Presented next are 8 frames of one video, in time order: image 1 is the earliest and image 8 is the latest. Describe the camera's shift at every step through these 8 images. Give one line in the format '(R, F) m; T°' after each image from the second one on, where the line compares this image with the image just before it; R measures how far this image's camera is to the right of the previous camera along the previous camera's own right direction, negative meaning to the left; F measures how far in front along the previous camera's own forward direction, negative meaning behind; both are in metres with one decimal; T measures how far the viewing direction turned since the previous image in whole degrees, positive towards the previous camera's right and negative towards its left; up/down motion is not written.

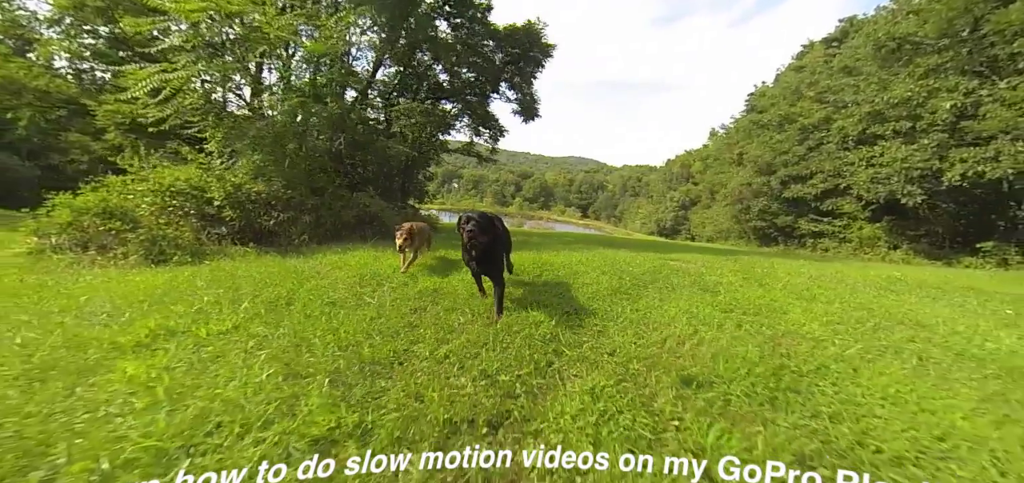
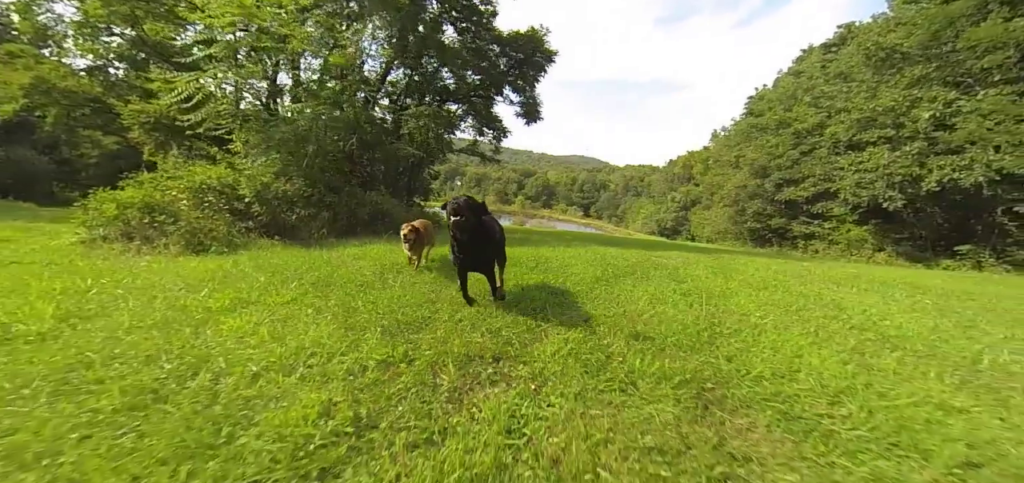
(0.0, -0.8) m; 0°
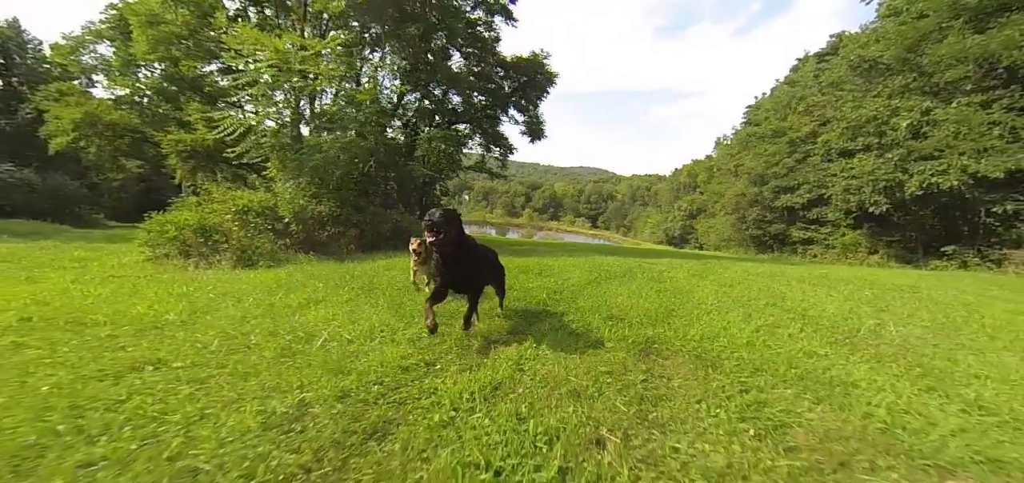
(0.0, -1.1) m; -1°
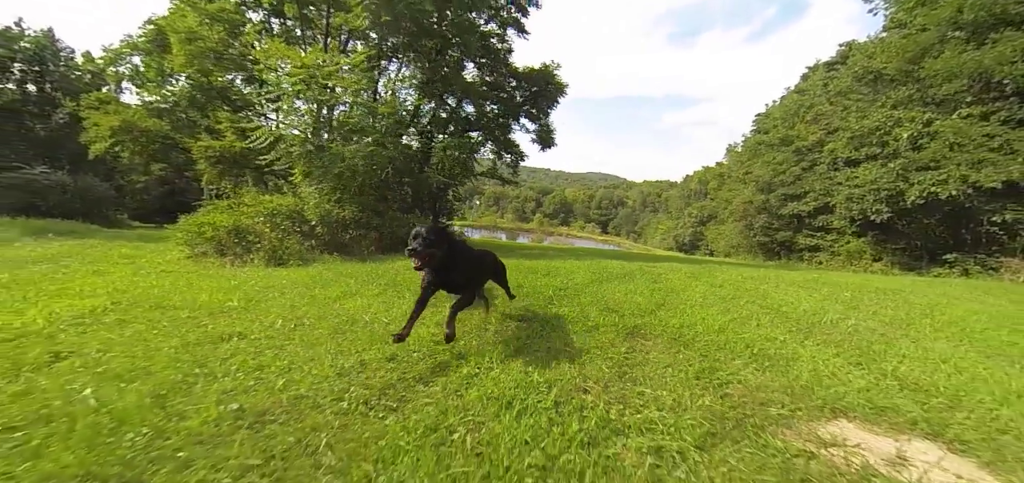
(0.0, -0.7) m; -1°
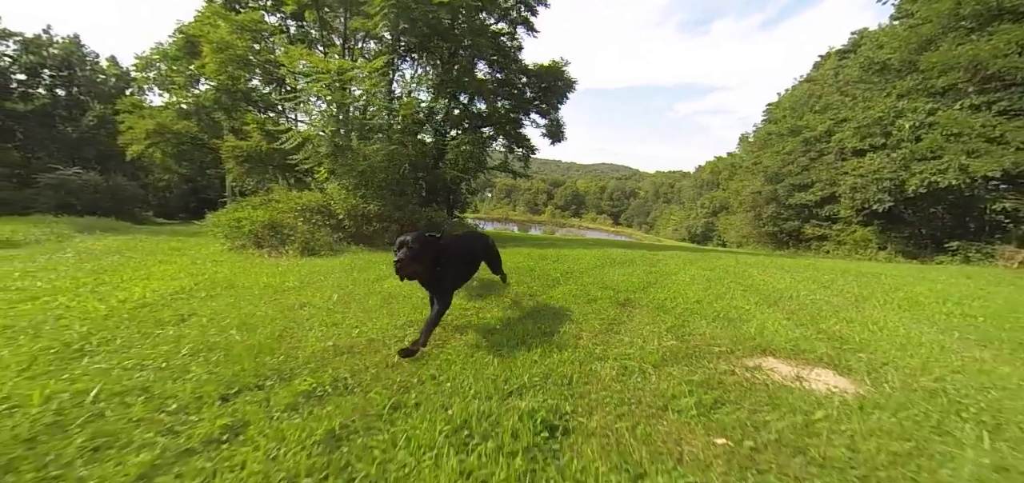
(0.0, -0.8) m; -2°
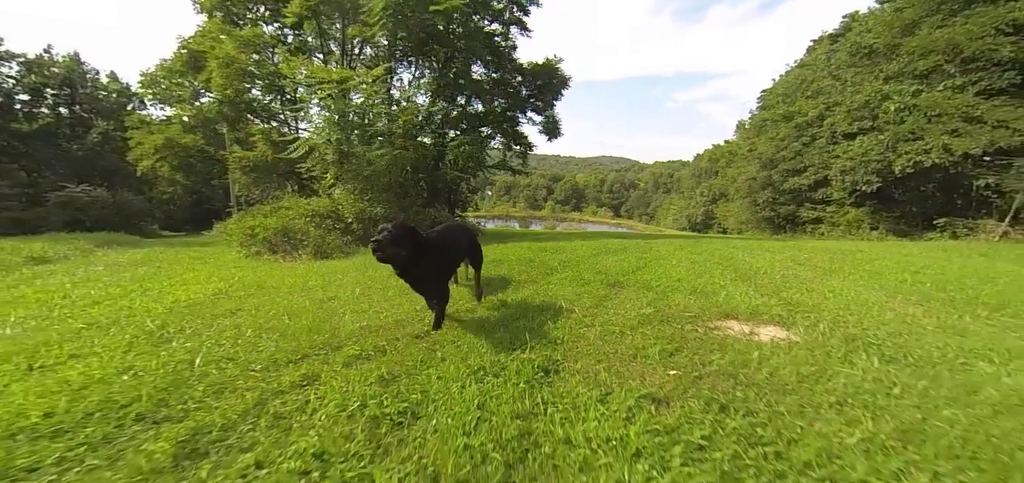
(0.0, -0.6) m; 0°
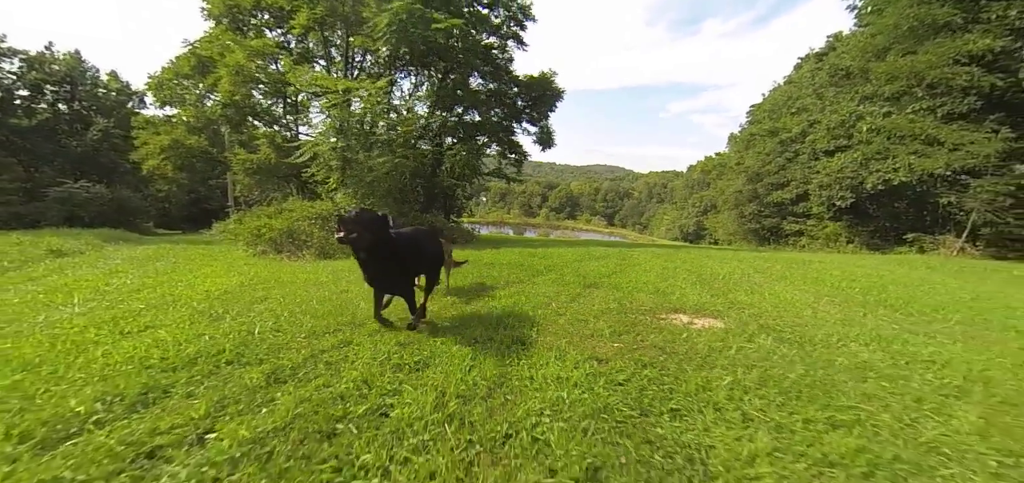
(+0.1, -0.8) m; +1°
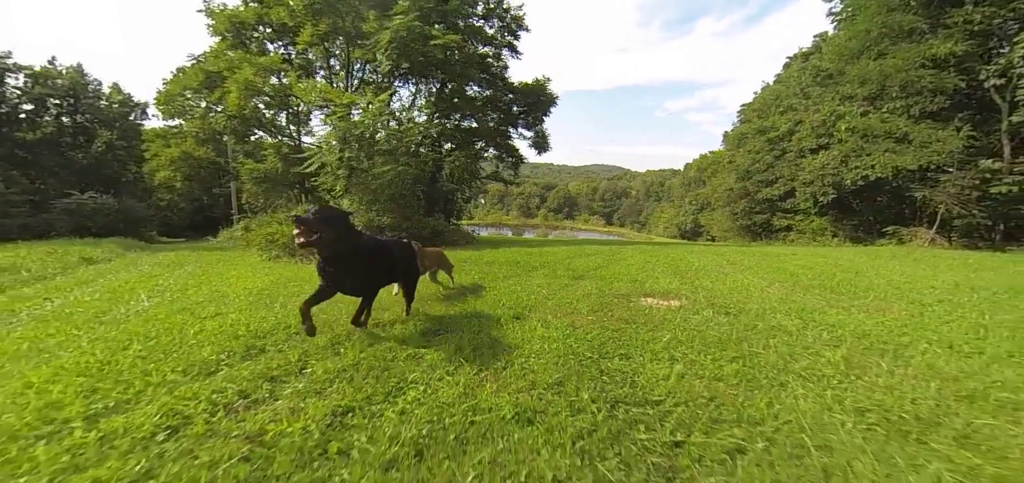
(0.0, -0.9) m; 0°
